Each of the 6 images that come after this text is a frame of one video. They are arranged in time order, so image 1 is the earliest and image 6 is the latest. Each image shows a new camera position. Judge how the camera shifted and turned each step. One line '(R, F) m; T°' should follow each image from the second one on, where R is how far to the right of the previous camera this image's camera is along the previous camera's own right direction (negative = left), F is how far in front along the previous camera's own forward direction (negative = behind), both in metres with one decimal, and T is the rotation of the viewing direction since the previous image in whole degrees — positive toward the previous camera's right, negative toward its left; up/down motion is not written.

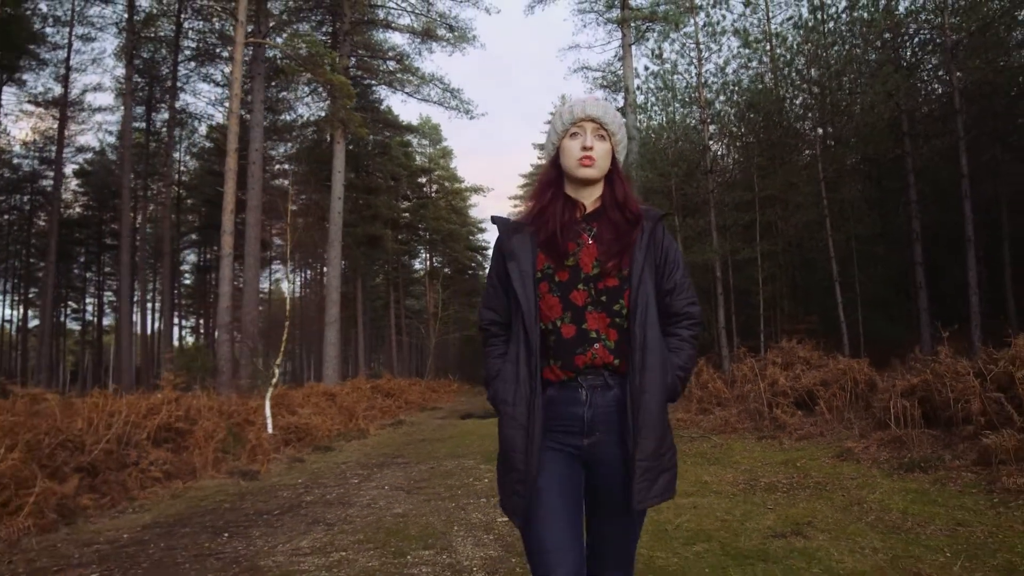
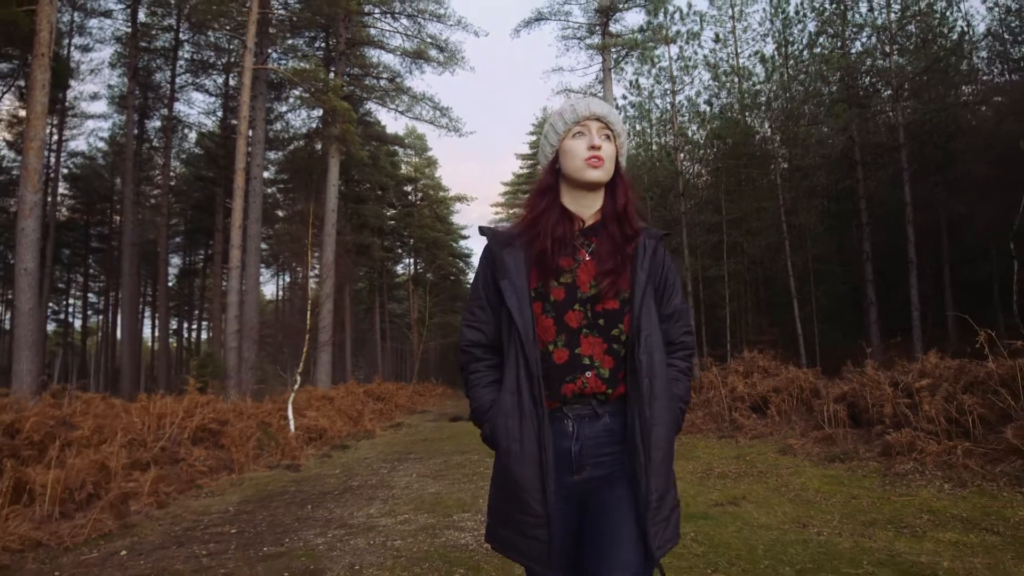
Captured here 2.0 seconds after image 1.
(-0.2, -1.2) m; +2°
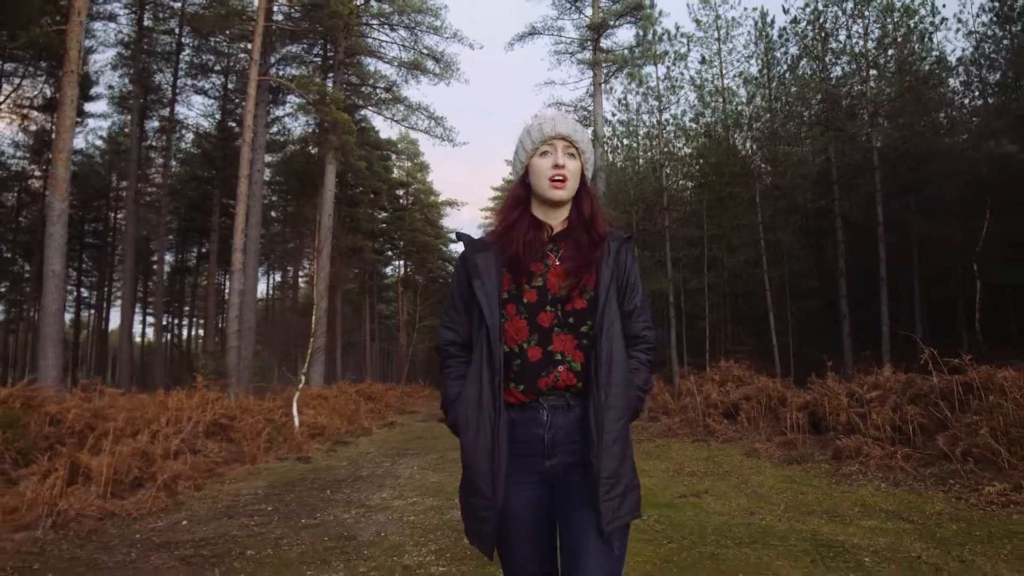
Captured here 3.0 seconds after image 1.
(-0.1, -0.7) m; +1°
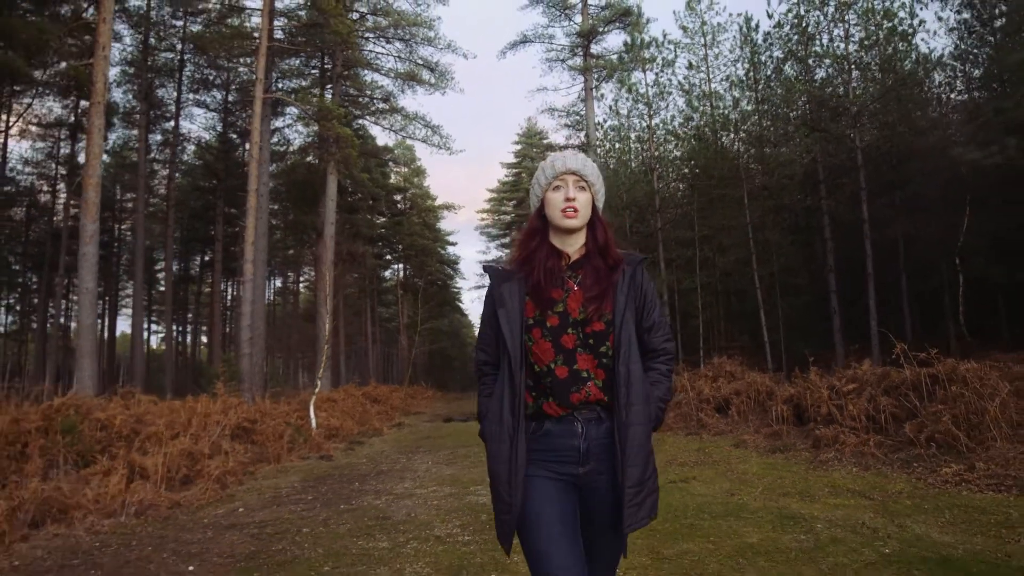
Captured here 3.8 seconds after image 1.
(0.0, -0.6) m; 0°
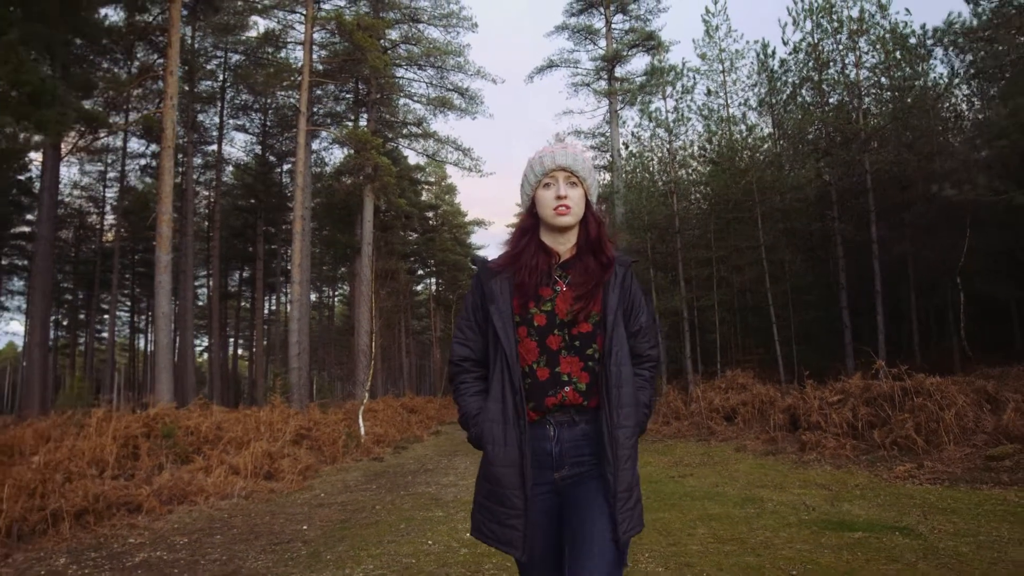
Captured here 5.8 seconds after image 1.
(+0.1, -1.3) m; -2°
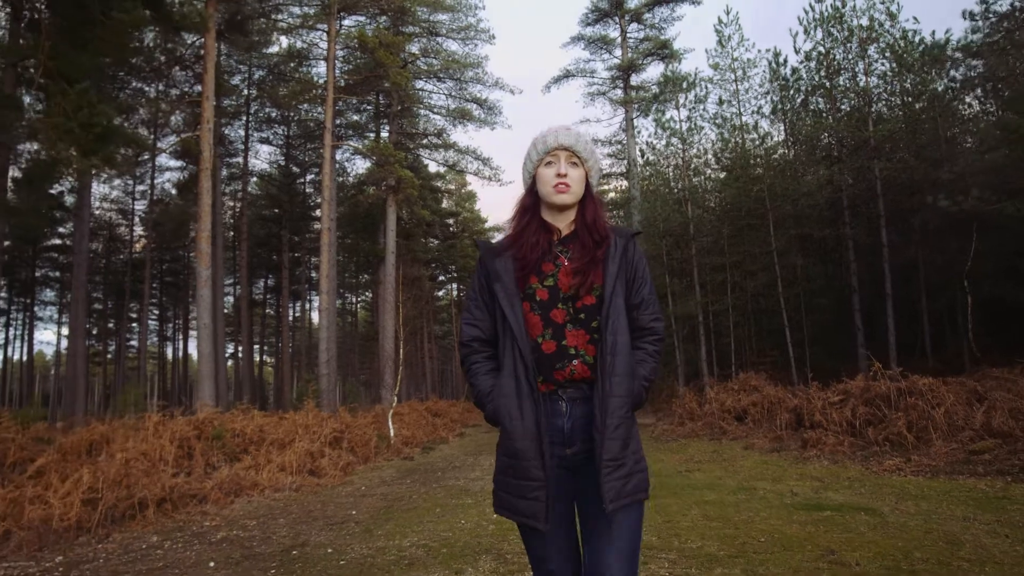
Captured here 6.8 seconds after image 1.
(0.0, -0.7) m; -2°
